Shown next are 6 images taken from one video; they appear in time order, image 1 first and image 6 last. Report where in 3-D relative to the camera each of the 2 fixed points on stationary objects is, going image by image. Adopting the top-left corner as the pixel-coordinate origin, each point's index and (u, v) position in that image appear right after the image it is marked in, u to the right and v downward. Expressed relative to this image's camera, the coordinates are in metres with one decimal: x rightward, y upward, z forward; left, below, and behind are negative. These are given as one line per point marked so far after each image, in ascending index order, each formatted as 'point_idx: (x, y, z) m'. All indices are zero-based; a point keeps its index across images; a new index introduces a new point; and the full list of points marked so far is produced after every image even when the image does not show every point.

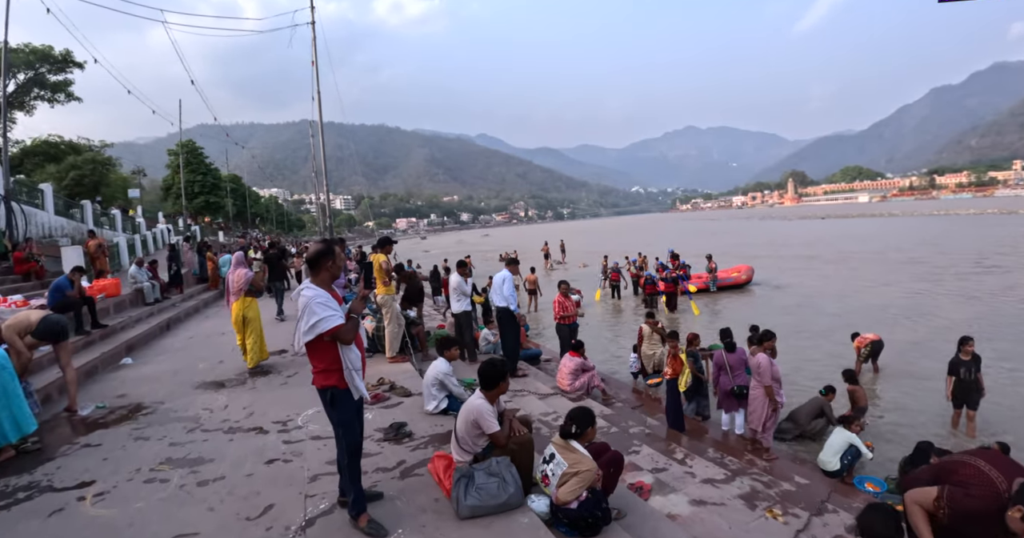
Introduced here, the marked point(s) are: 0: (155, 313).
0: (-7.8, -1.0, +11.6) m
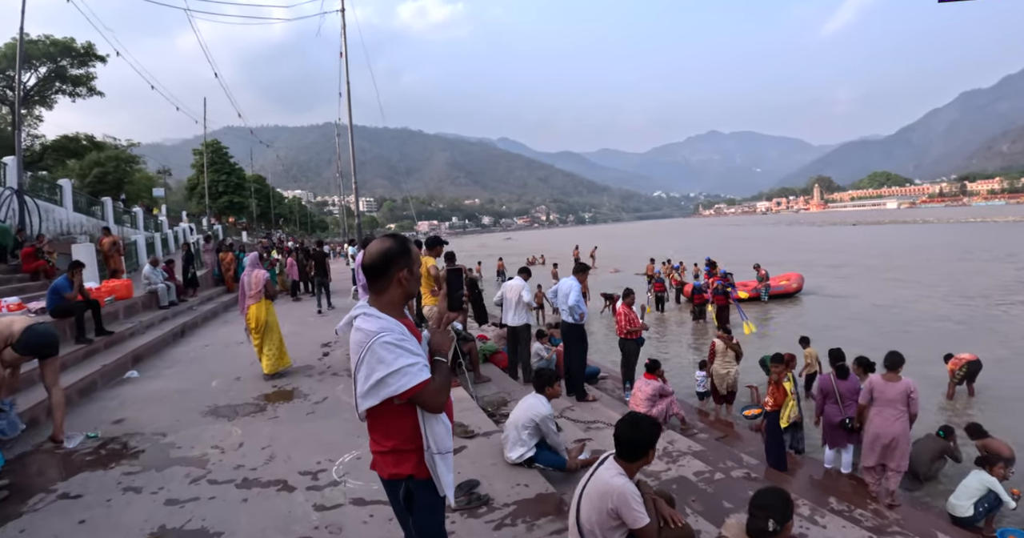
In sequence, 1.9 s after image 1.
0: (-6.8, -1.0, +10.6) m
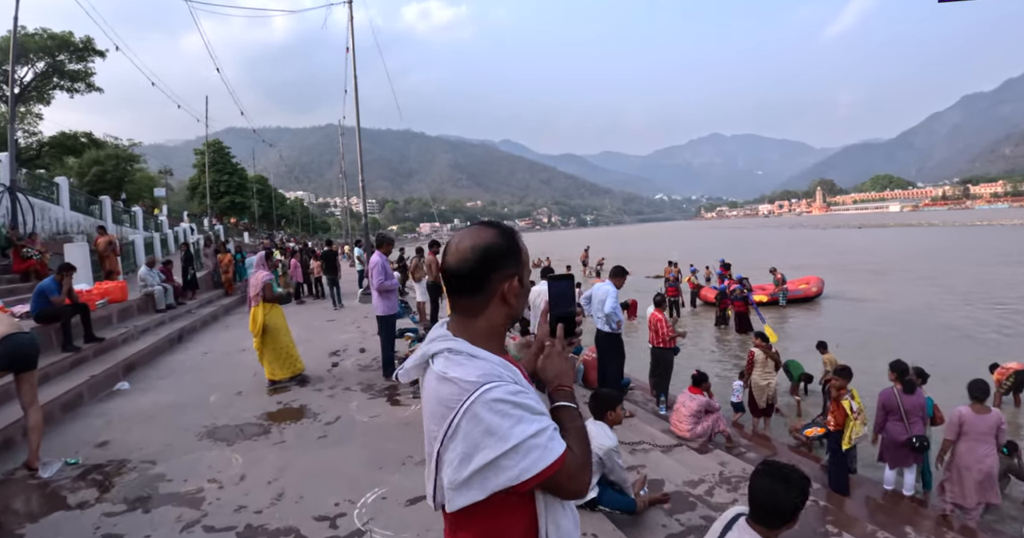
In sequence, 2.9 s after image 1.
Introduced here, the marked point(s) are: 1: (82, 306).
0: (-6.5, -1.0, +9.9) m
1: (-5.7, -0.5, +7.1) m
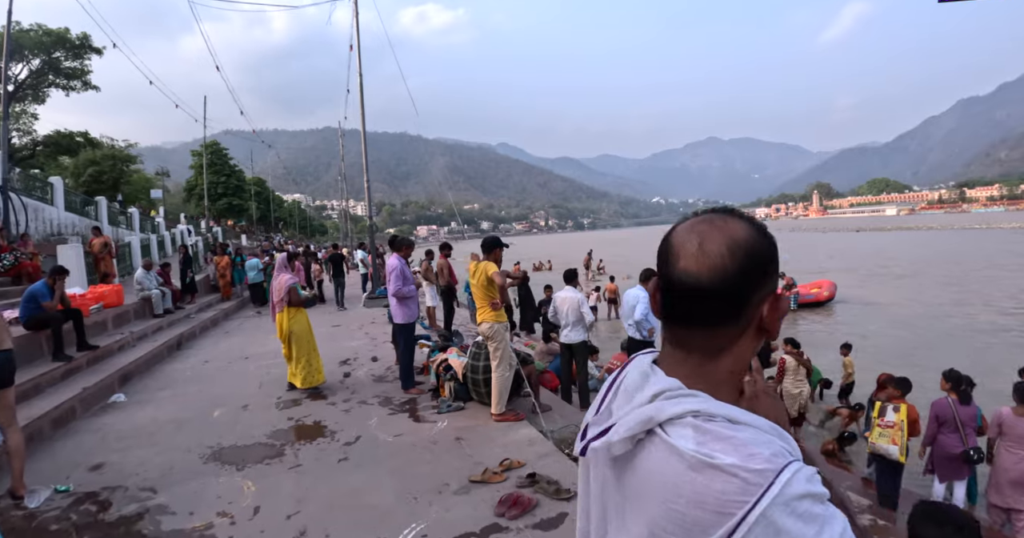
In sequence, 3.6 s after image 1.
0: (-6.2, -1.1, +9.5) m
1: (-5.4, -0.5, +6.6) m
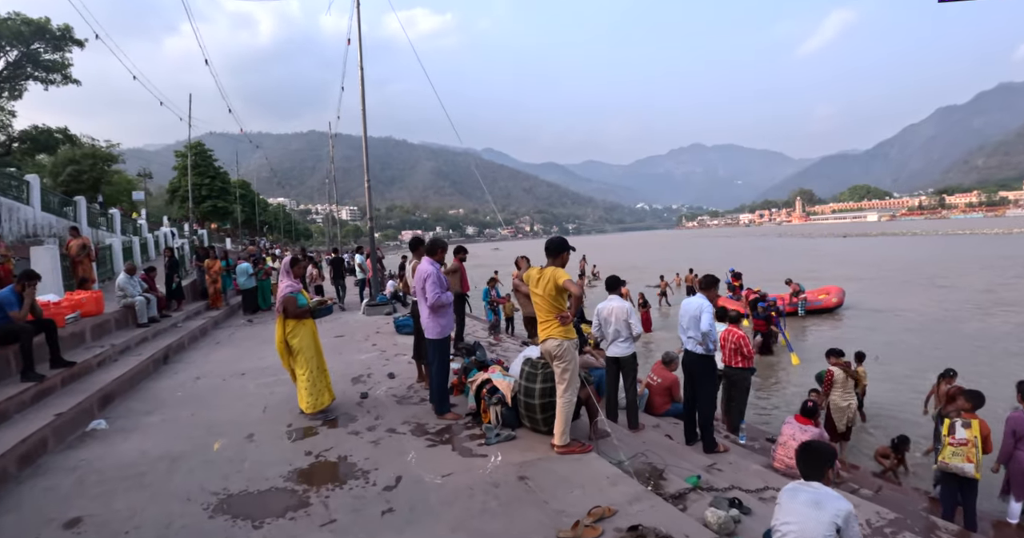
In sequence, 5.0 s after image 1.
0: (-5.9, -1.1, +8.6) m
1: (-5.0, -0.6, +5.8) m
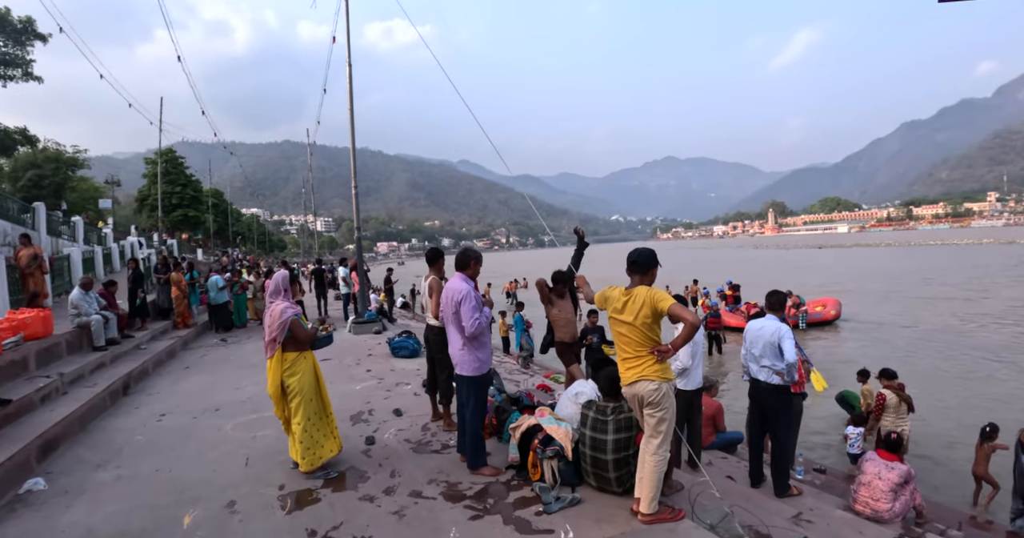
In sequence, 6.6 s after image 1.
0: (-5.7, -1.4, +7.4) m
1: (-4.7, -0.7, +4.6) m
